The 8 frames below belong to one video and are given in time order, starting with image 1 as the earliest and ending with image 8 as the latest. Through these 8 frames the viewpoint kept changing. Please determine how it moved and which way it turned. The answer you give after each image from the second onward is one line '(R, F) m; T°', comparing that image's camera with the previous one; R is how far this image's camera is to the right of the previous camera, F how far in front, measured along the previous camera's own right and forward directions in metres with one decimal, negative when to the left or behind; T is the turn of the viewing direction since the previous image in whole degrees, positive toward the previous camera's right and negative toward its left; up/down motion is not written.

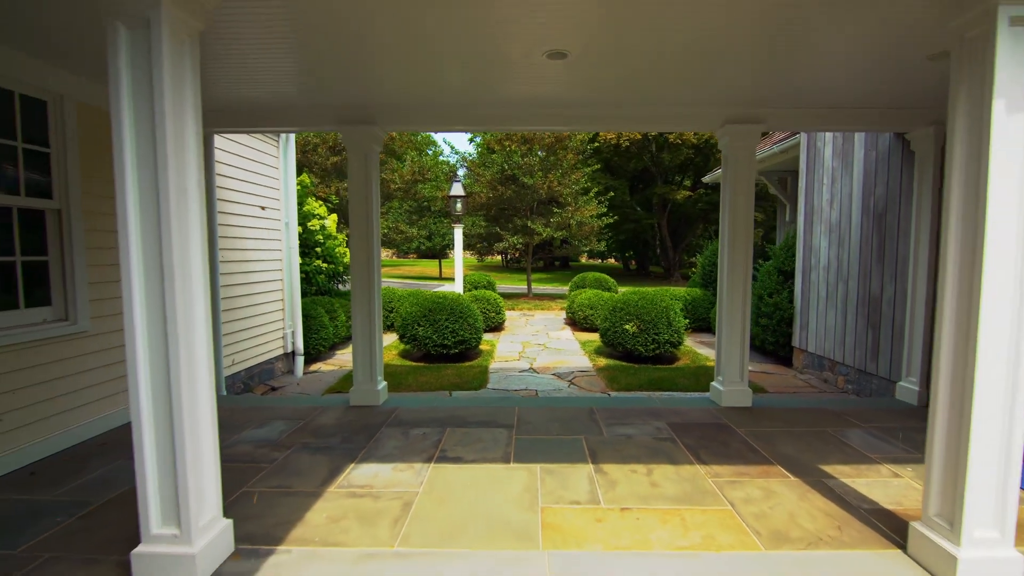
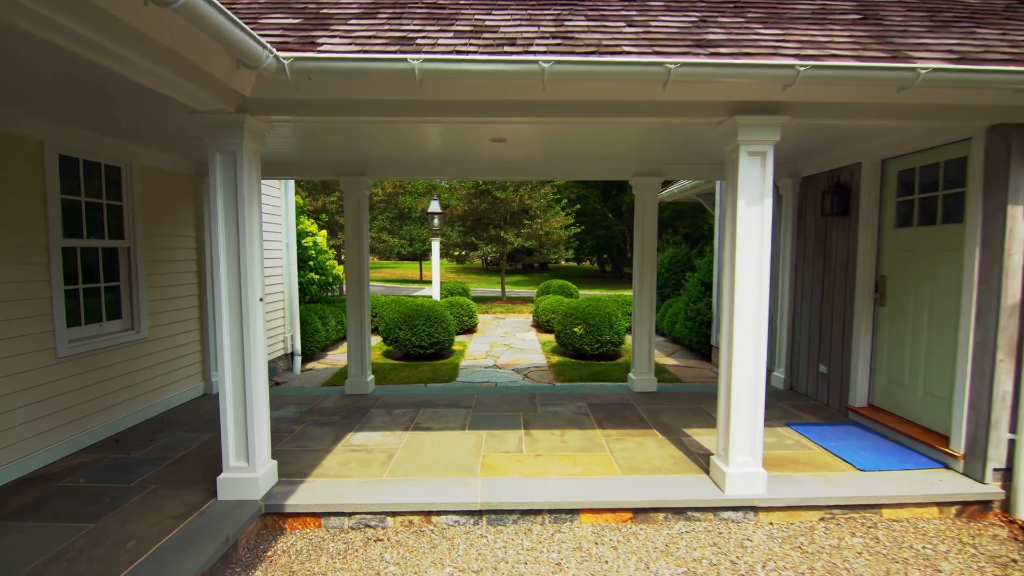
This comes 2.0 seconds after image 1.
(+0.2, -1.2) m; +2°
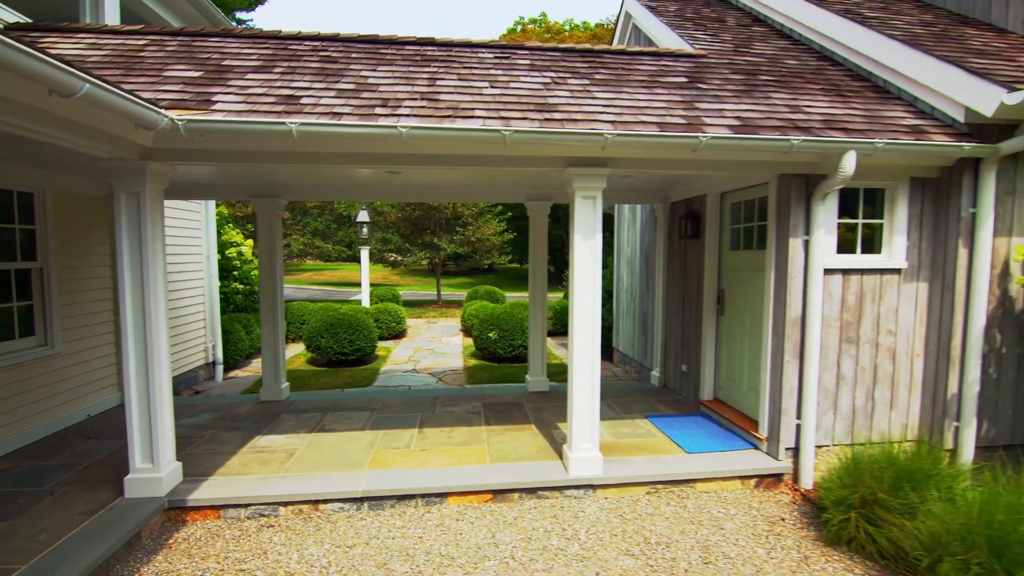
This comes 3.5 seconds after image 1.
(+0.5, -0.6) m; +5°
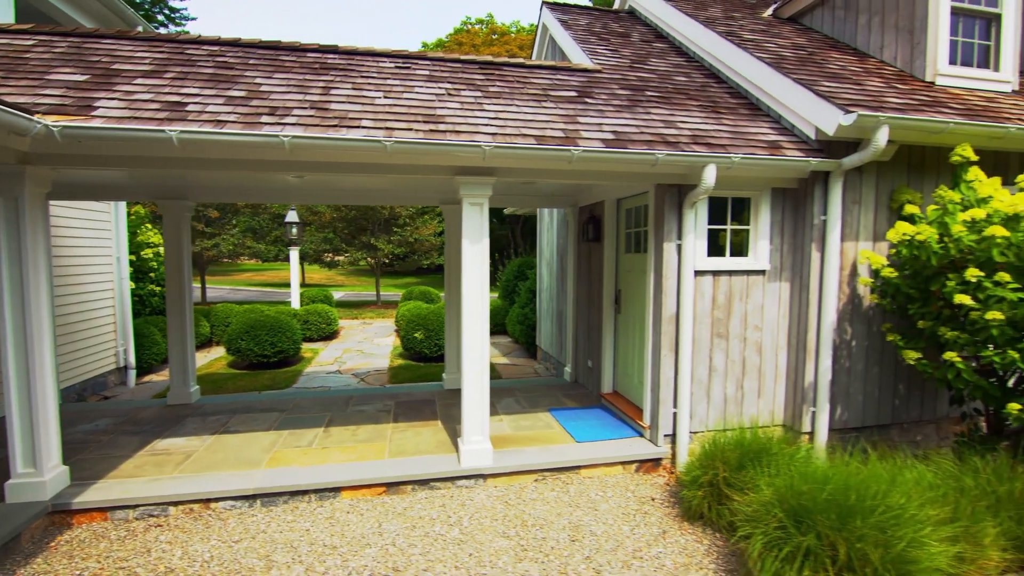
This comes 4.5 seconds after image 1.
(+0.4, -0.2) m; +5°
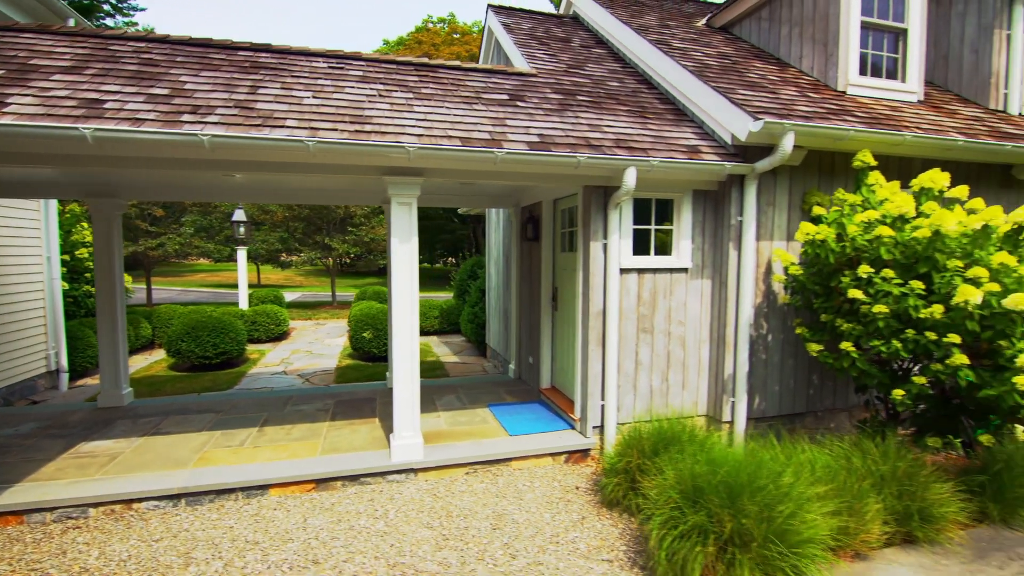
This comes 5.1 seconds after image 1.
(+0.3, -0.1) m; +4°
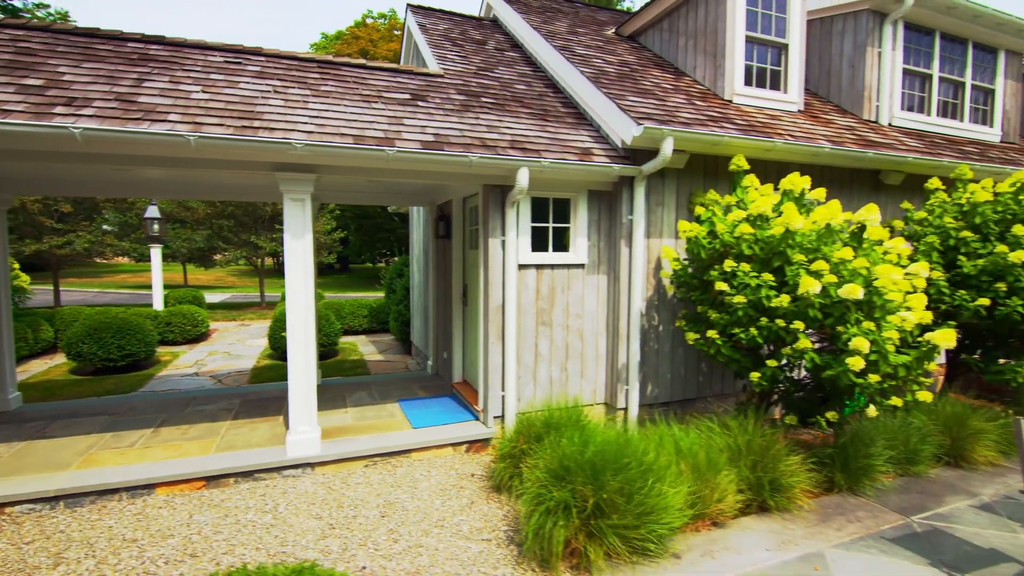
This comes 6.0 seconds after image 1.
(+0.4, -0.2) m; +5°
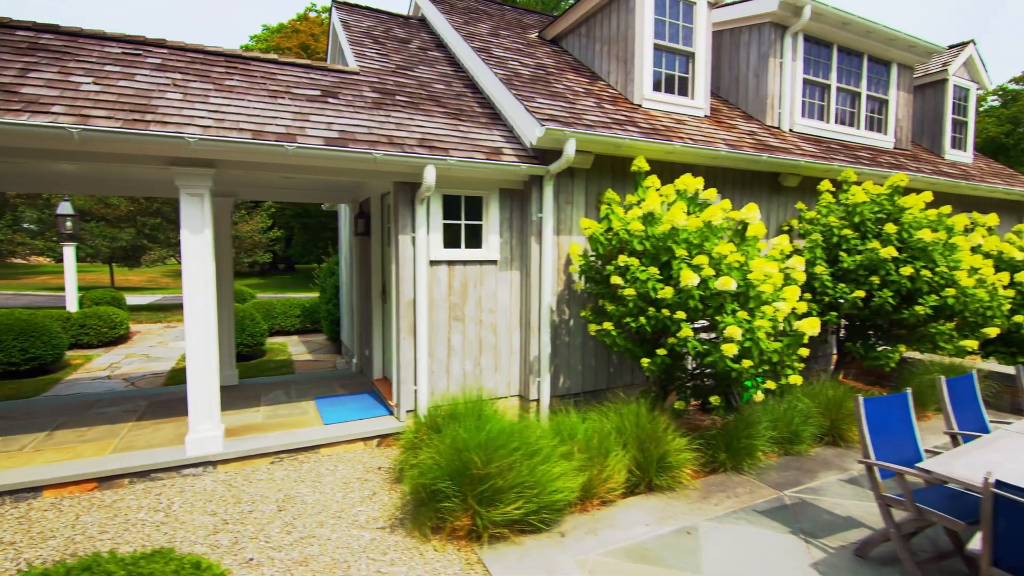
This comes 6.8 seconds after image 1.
(+0.4, -0.1) m; +5°
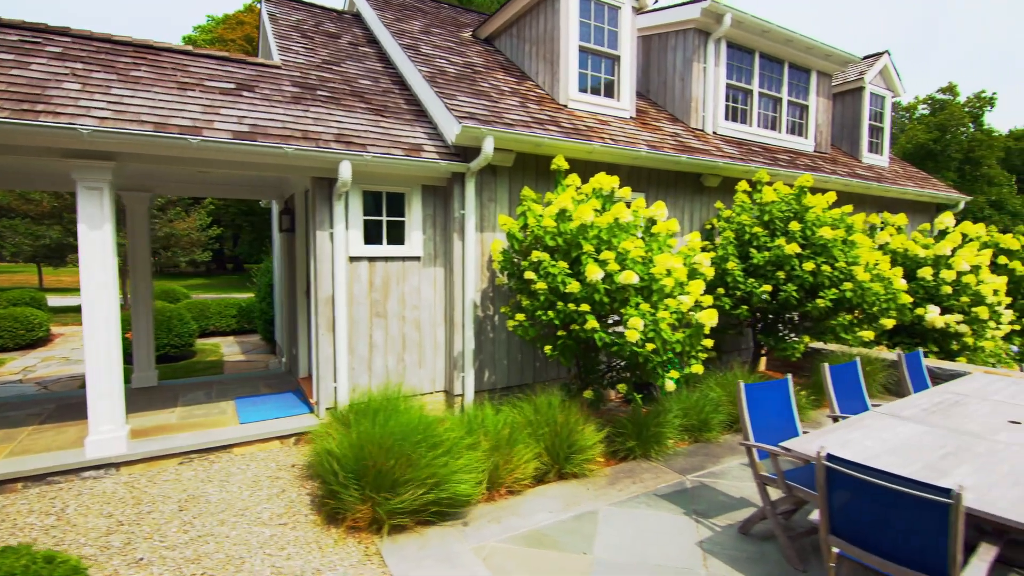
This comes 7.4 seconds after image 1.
(+0.3, -0.1) m; +4°
